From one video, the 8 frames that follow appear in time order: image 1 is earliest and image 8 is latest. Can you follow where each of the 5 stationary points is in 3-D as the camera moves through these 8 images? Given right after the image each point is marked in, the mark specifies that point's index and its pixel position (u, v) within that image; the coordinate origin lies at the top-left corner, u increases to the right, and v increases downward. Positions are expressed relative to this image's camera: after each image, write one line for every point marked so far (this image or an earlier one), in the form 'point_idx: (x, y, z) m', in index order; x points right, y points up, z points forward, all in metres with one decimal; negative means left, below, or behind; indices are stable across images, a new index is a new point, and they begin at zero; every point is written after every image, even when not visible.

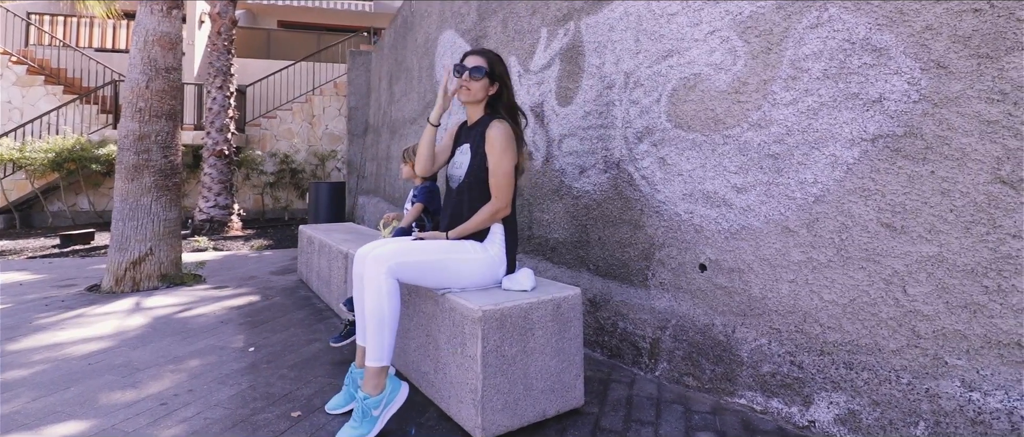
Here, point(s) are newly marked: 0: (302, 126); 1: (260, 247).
0: (-4.9, +2.1, +11.0) m
1: (-4.1, -0.5, +7.7) m
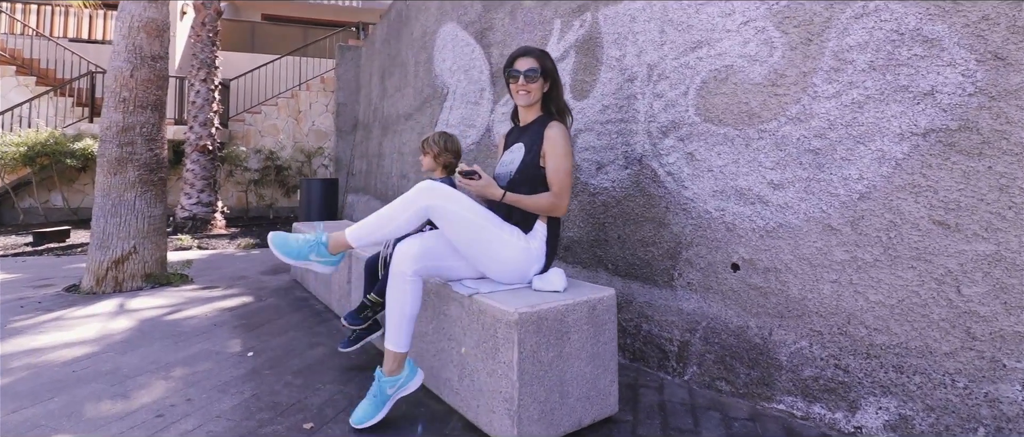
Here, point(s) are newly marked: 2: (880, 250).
0: (-5.0, +2.2, +10.6) m
1: (-4.1, -0.4, +7.5) m
2: (+1.6, -0.1, +2.1) m
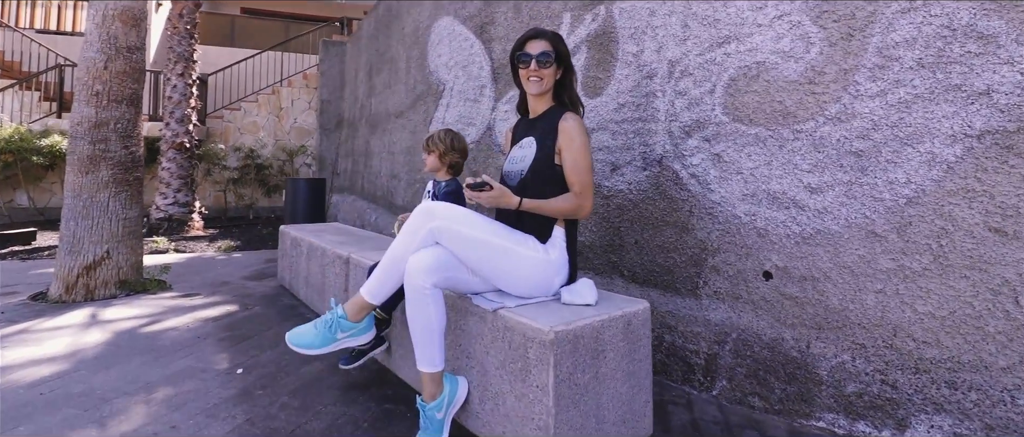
0: (-5.2, +2.1, +10.3) m
1: (-4.2, -0.4, +7.1) m
2: (+1.7, -0.2, +2.0) m
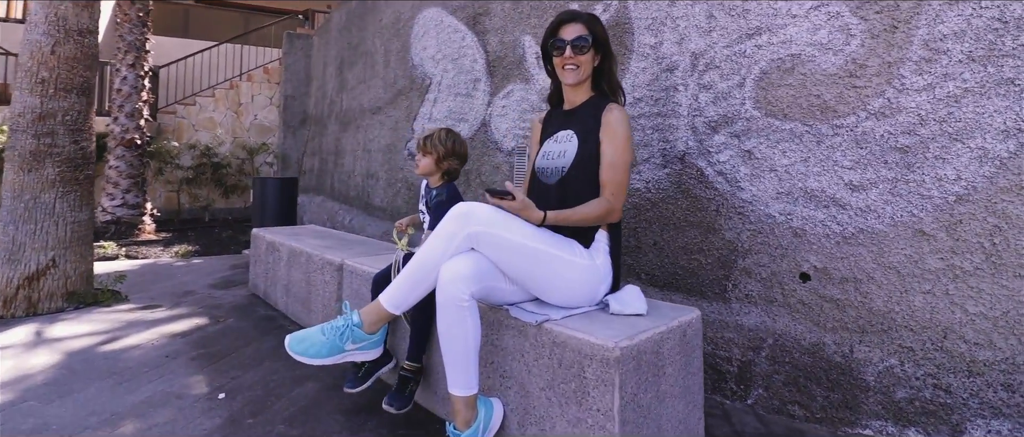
0: (-5.7, +2.1, +9.6) m
1: (-4.5, -0.5, +6.6) m
2: (+1.9, -0.2, +1.9) m
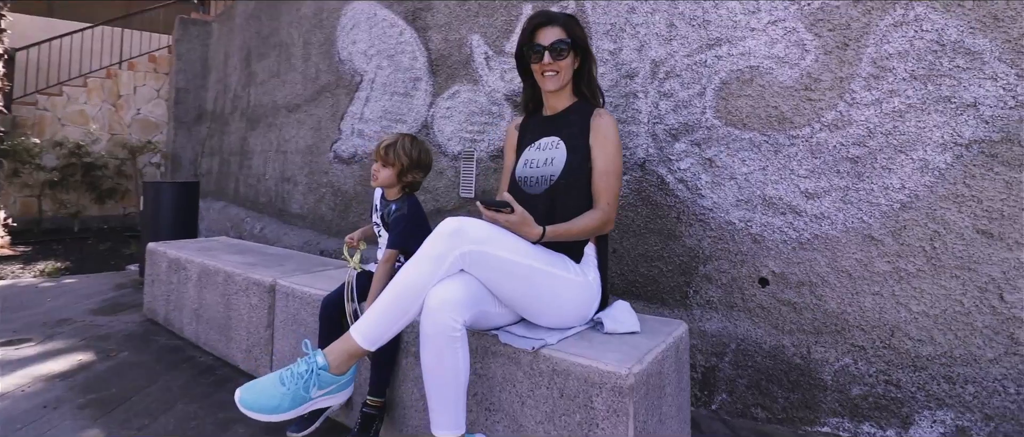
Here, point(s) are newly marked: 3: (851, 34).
0: (-7.1, +1.9, +8.3) m
1: (-5.3, -0.6, +5.5) m
2: (+1.8, -0.2, +2.1) m
3: (+1.5, +0.8, +2.2) m
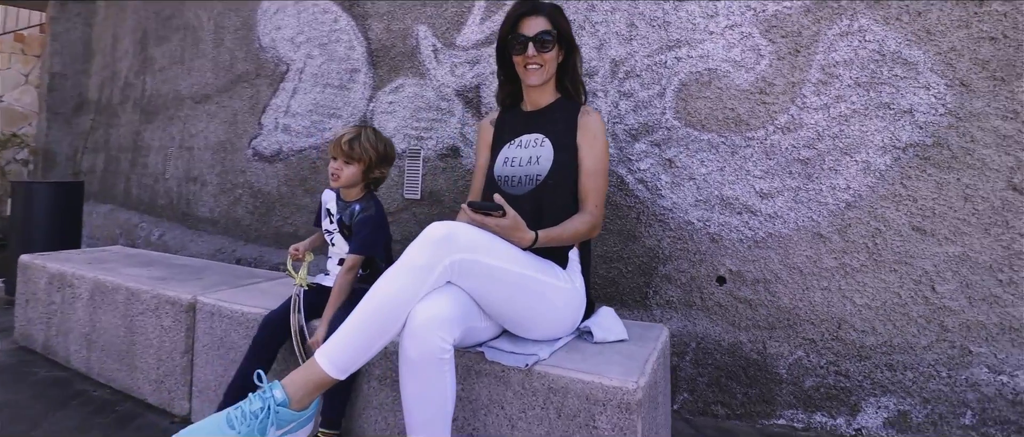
0: (-8.2, +1.8, +6.9) m
1: (-5.9, -0.7, +4.5) m
2: (+1.6, -0.2, +2.2) m
3: (+1.4, +0.8, +2.3) m
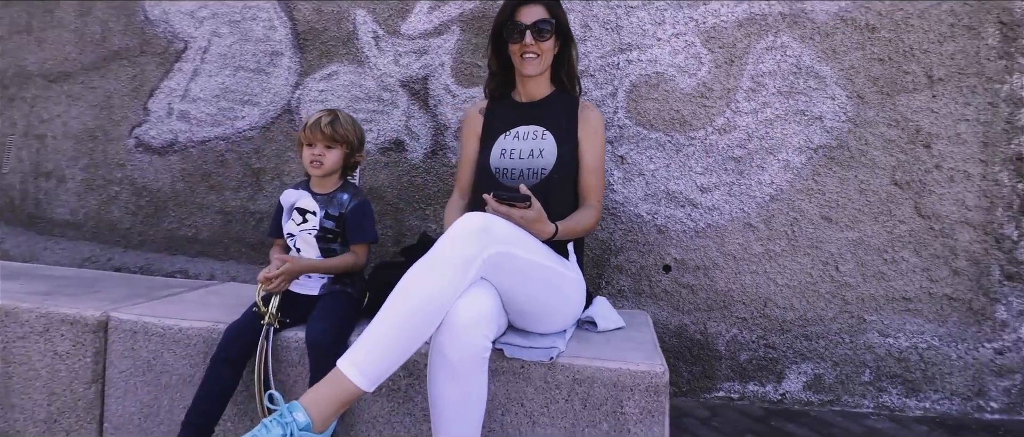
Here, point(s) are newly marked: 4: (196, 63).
0: (-9.2, +1.7, +4.9) m
1: (-6.4, -0.8, +3.0) m
2: (+1.5, -0.1, +2.6) m
3: (+1.2, +0.9, +2.5) m
4: (-2.2, +1.1, +3.3) m
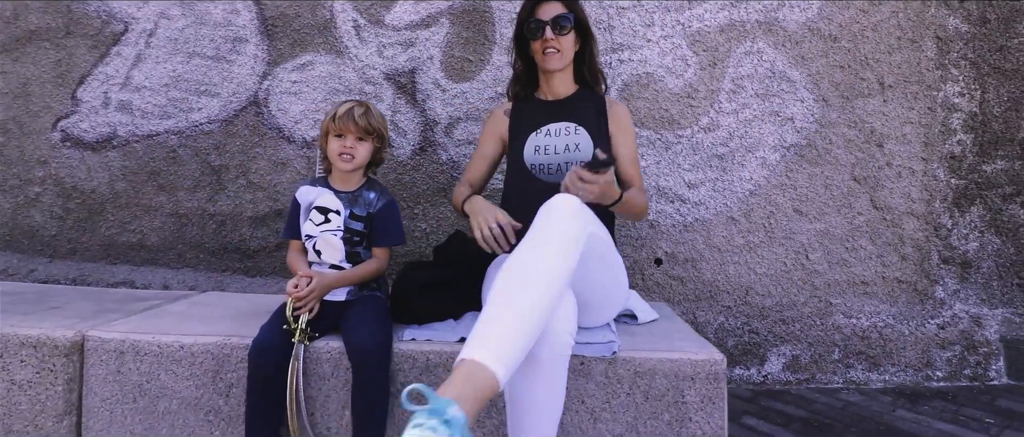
0: (-9.5, +1.6, +3.5) m
1: (-6.3, -0.9, +2.0) m
2: (+1.5, -0.1, +2.8) m
3: (+1.1, +0.9, +2.7) m
4: (-2.3, +1.0, +2.9) m
